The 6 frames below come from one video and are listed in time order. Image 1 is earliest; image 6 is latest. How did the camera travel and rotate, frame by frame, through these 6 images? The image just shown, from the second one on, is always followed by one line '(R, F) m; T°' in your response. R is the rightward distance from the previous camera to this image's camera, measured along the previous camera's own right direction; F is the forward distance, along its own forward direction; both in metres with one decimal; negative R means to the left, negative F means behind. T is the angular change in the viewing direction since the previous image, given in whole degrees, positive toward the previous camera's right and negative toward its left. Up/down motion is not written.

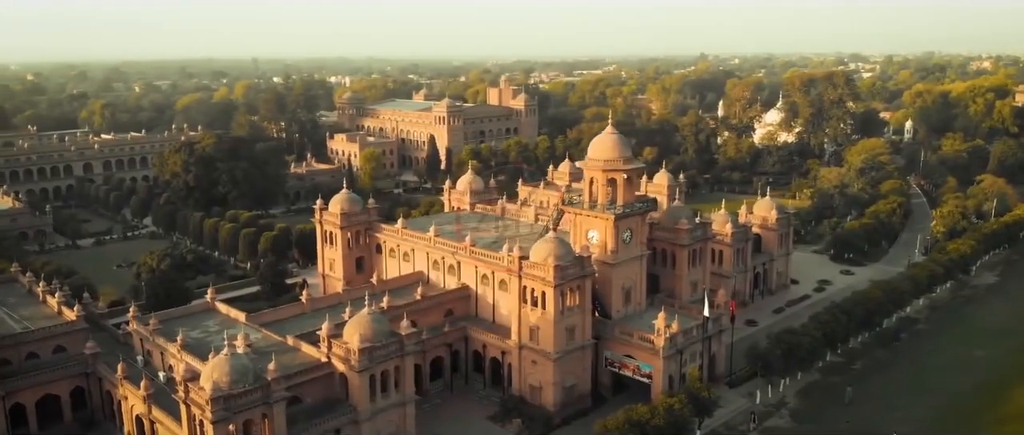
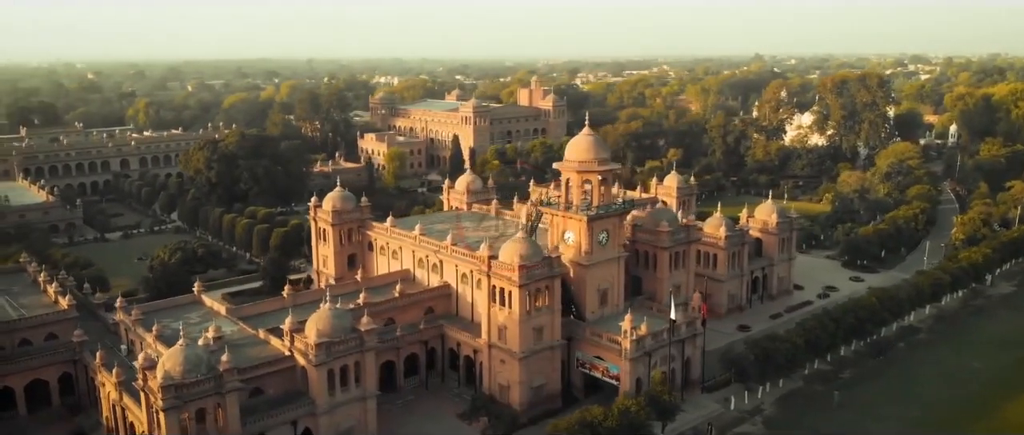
(+3.8, -0.2) m; -4°
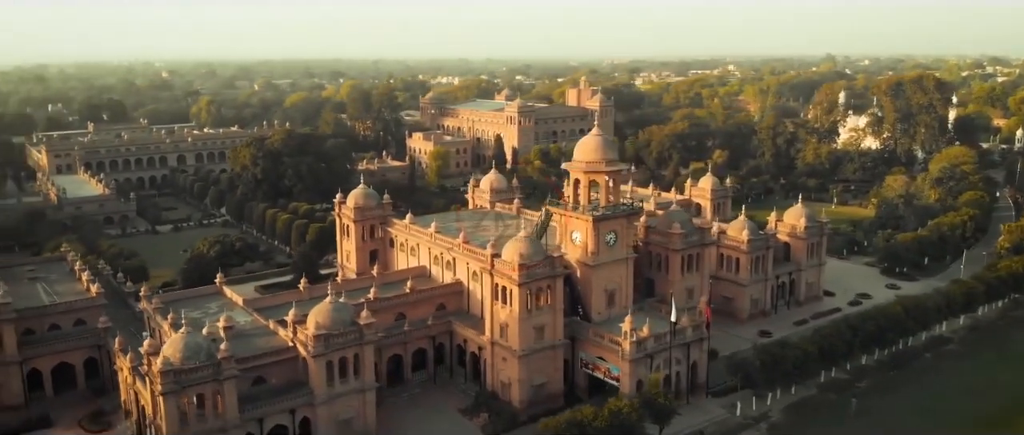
(+2.8, -0.2) m; -5°
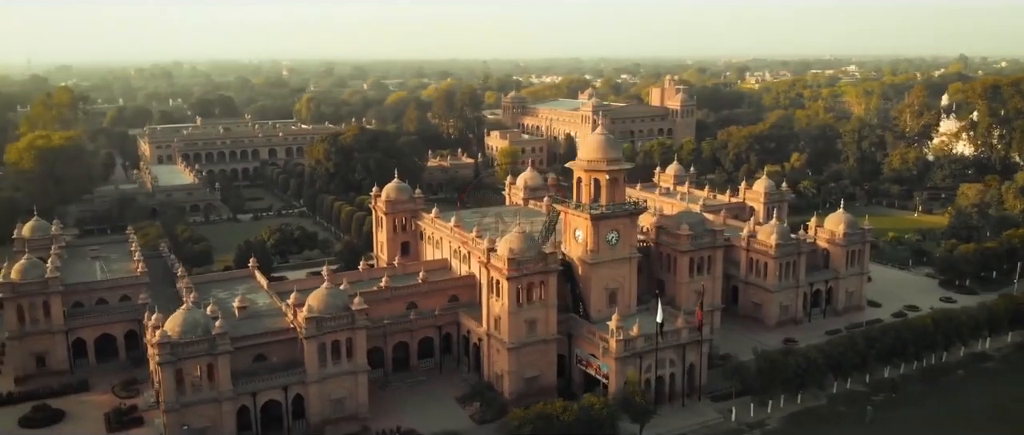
(+5.5, -0.5) m; -8°
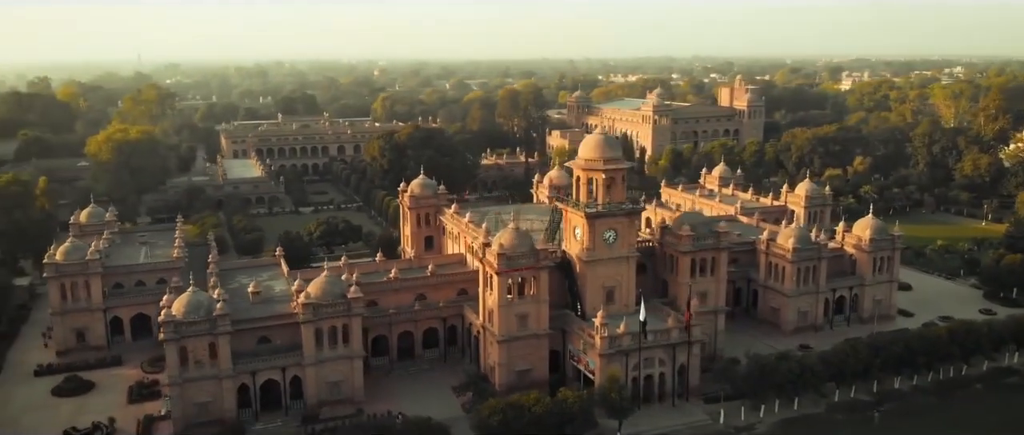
(+4.7, -0.7) m; -7°
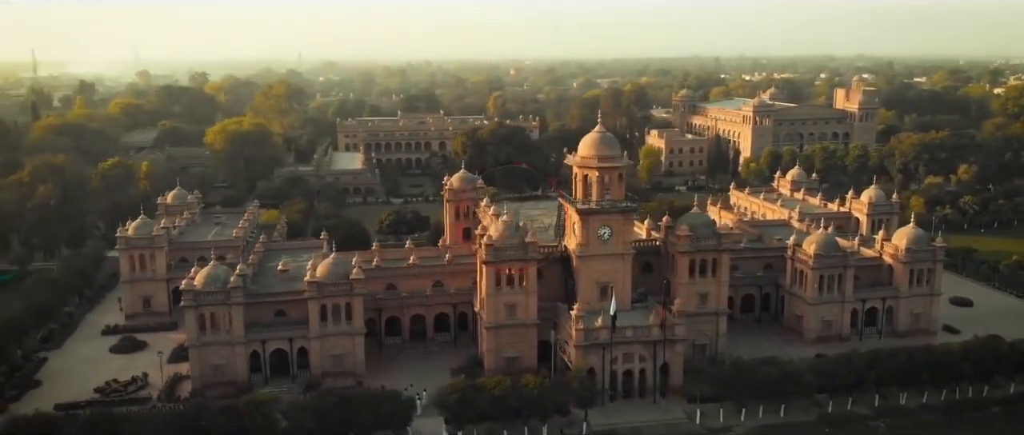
(+7.7, -1.0) m; -11°
